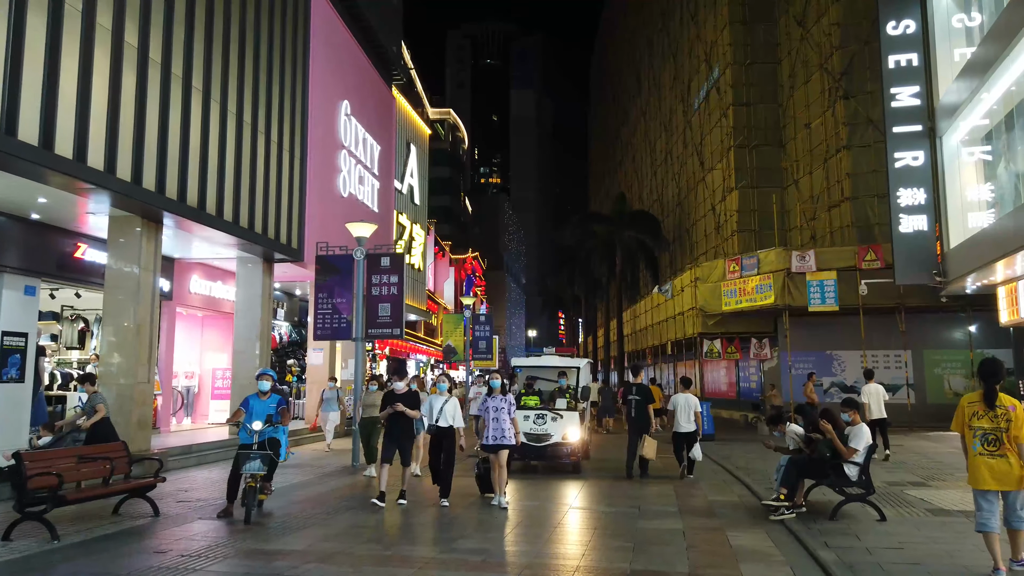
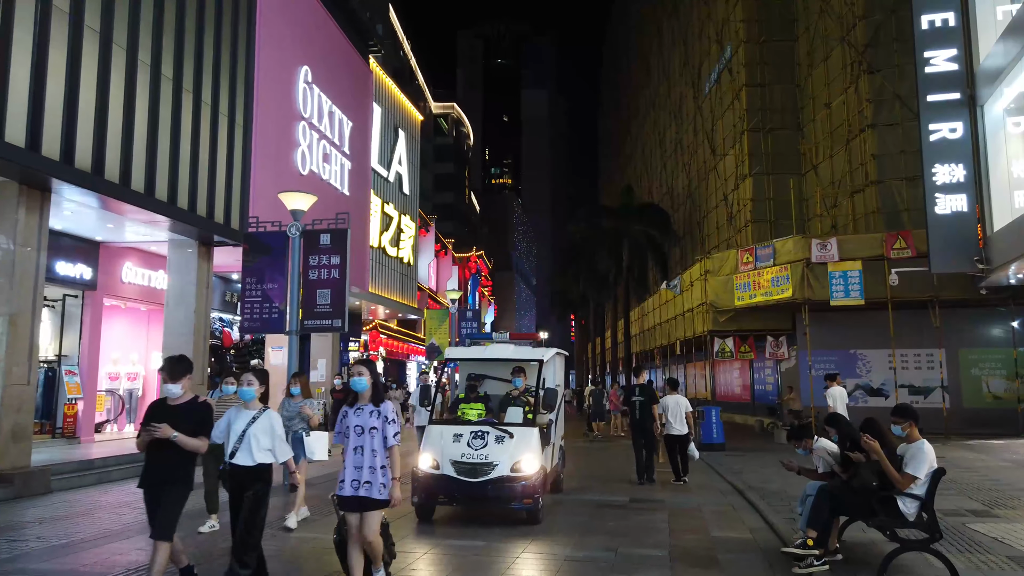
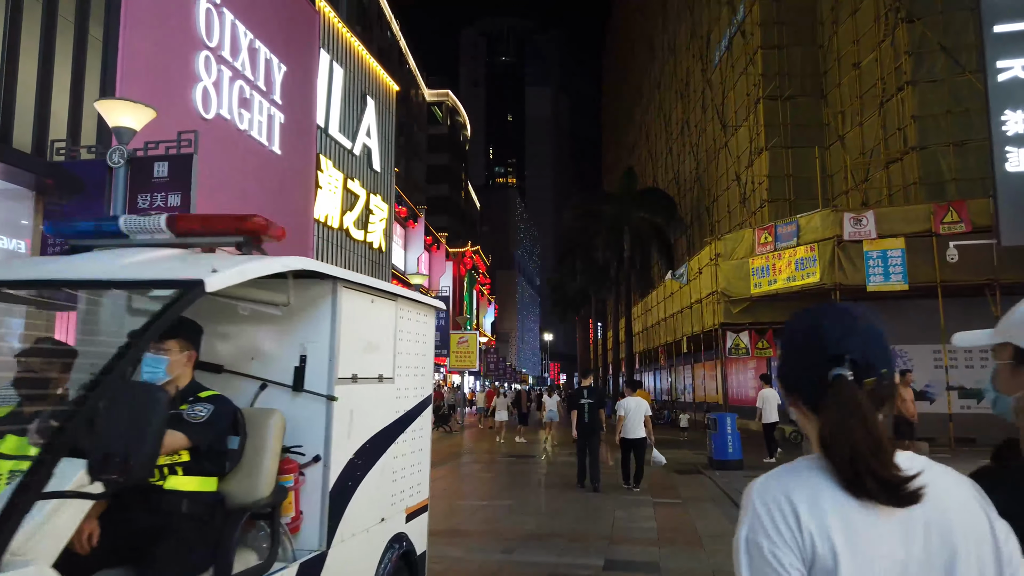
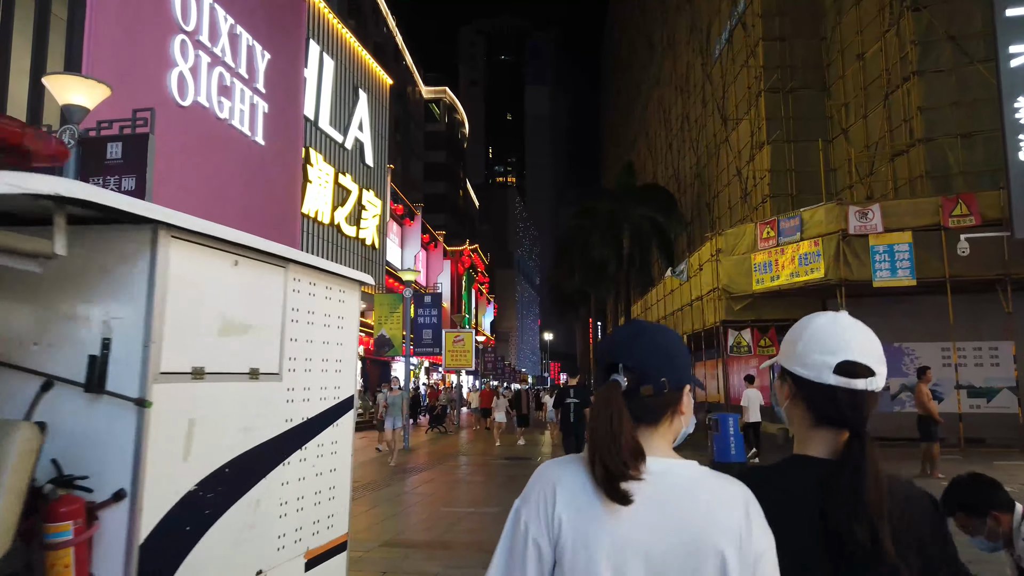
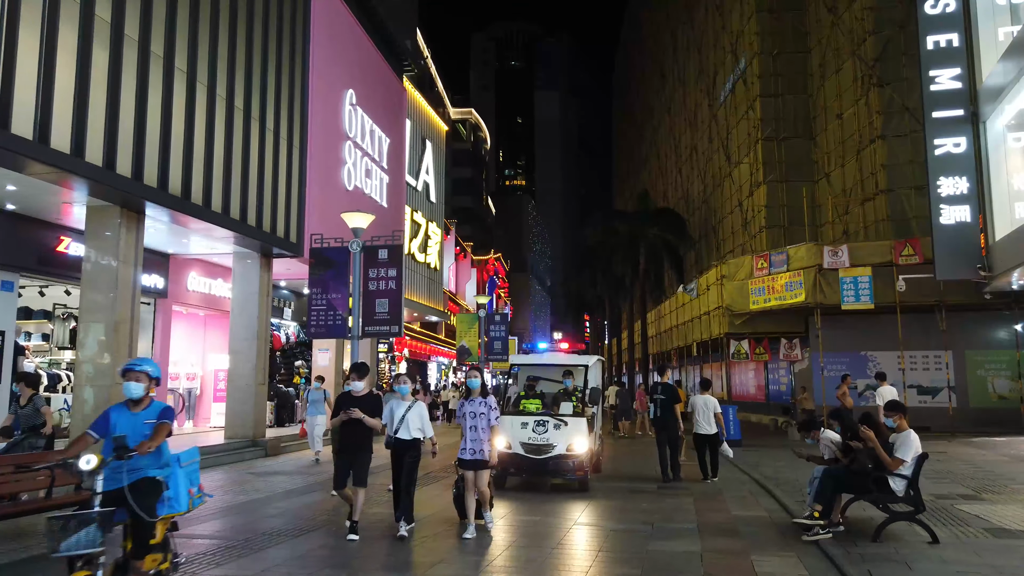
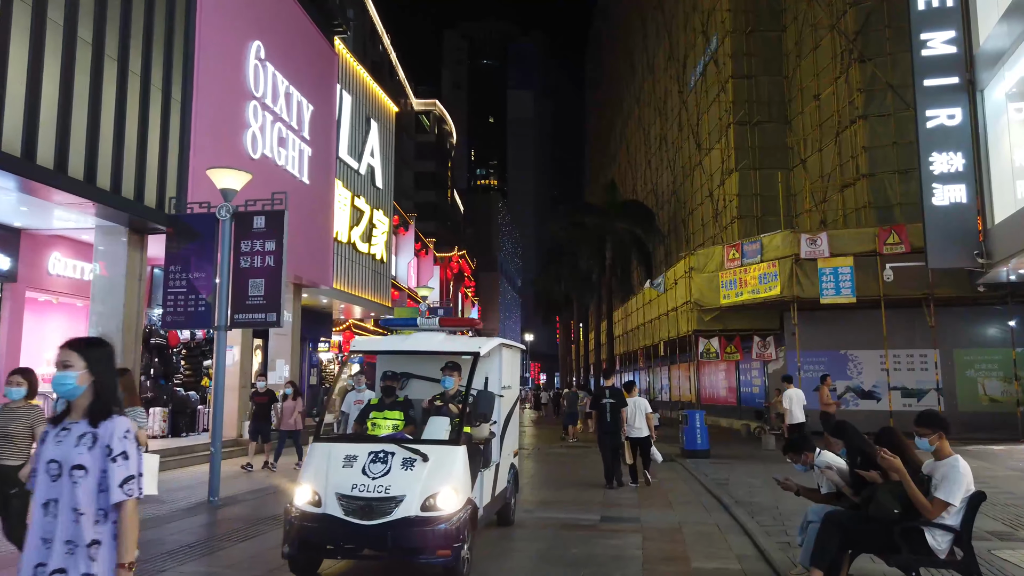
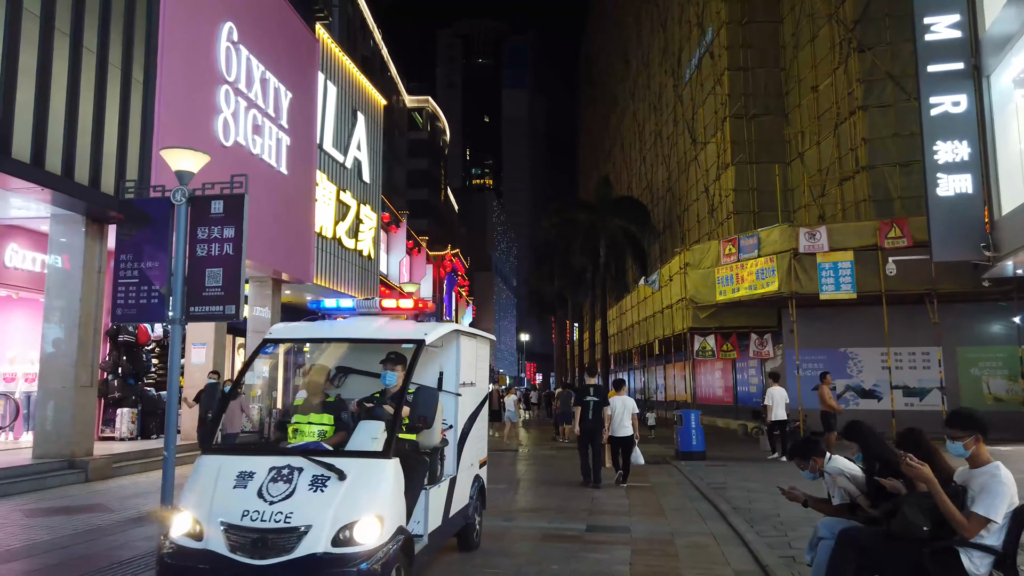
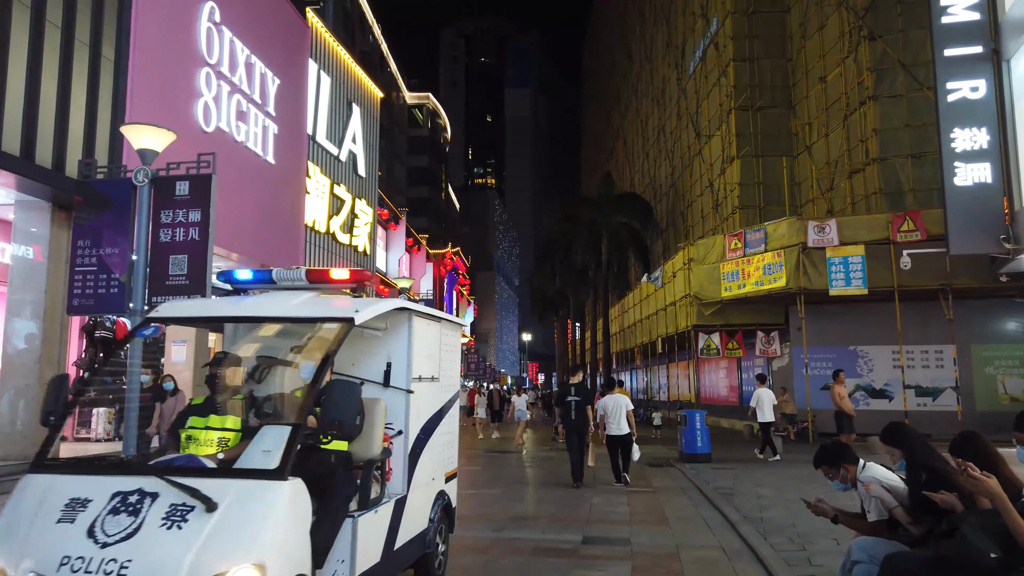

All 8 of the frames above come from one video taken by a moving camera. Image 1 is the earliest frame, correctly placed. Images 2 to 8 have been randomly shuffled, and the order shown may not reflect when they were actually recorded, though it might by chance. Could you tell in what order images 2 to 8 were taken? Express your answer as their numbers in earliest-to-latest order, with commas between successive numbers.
5, 2, 6, 7, 8, 3, 4
